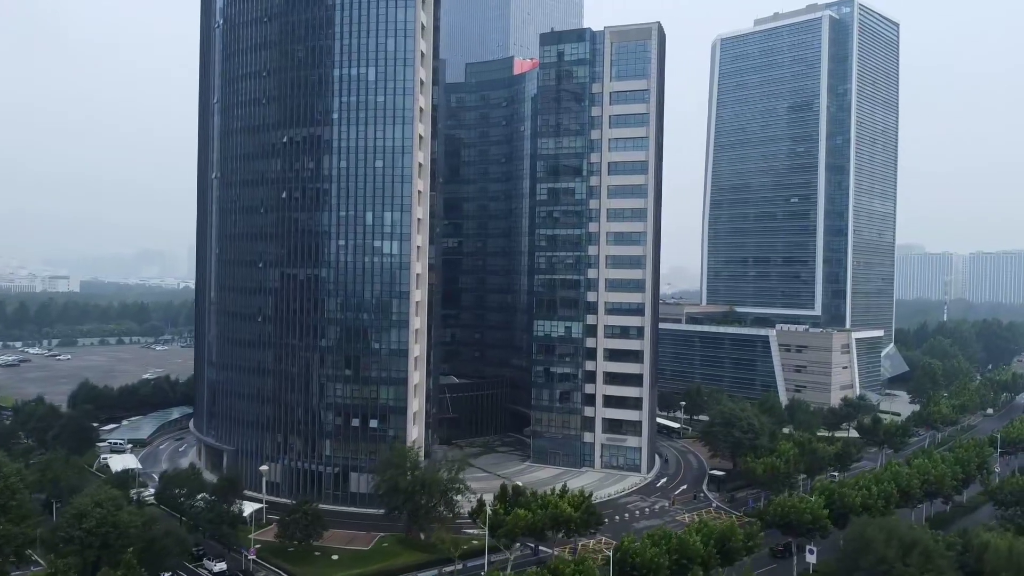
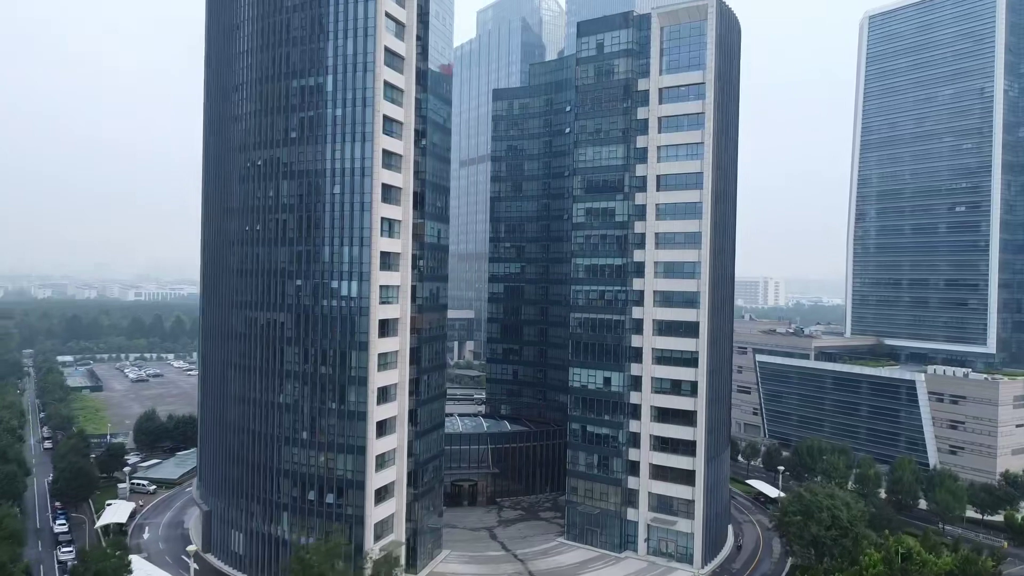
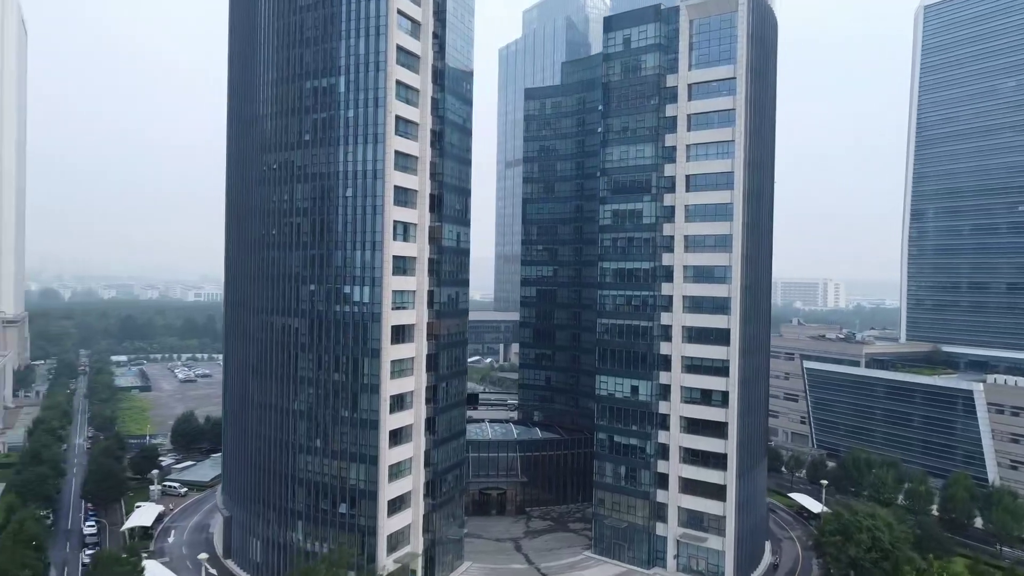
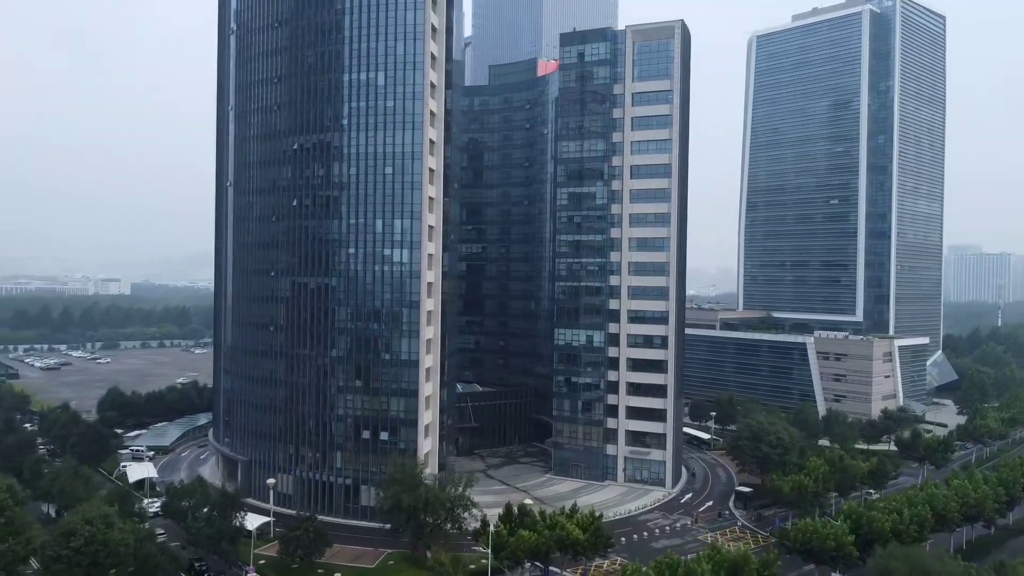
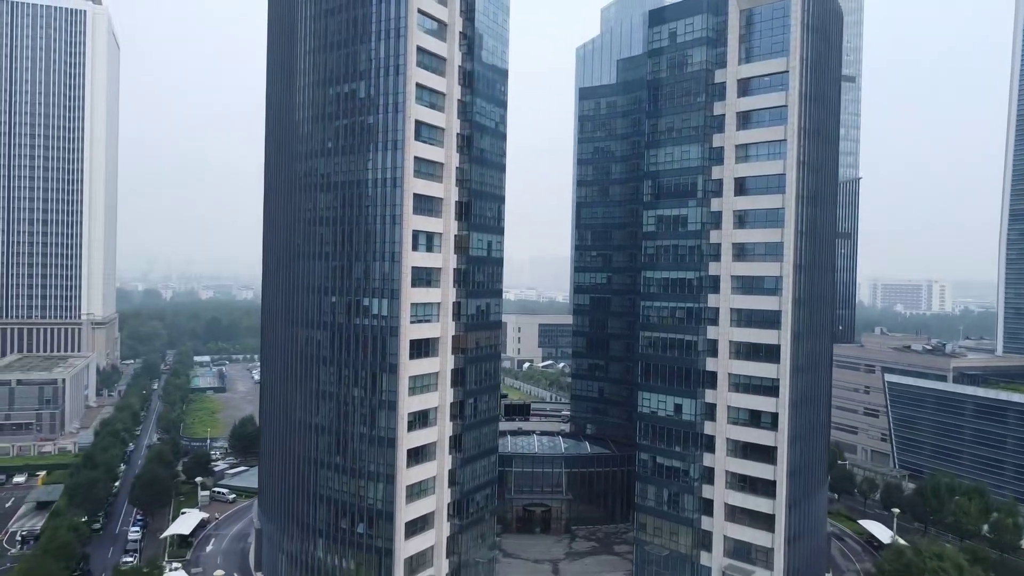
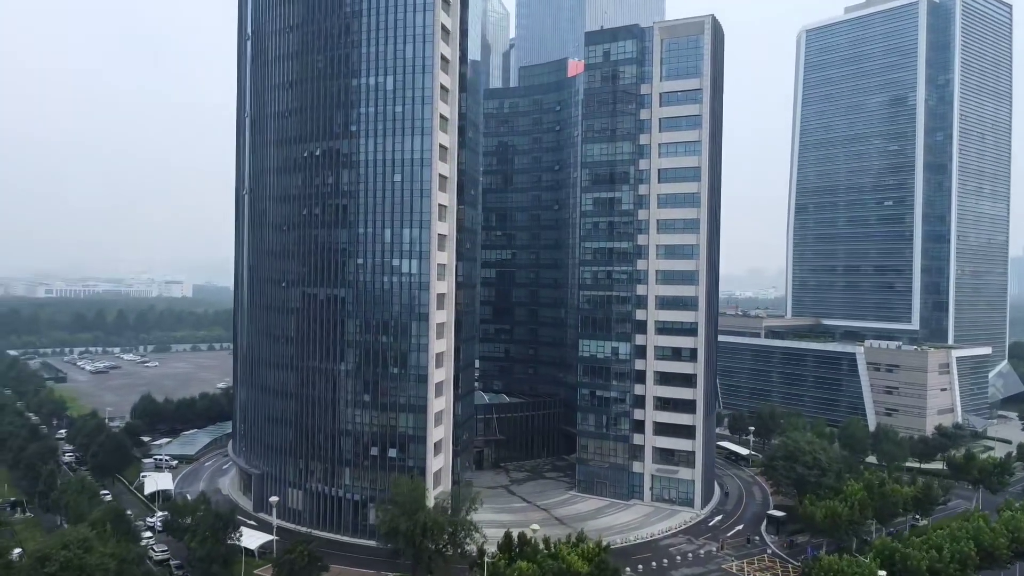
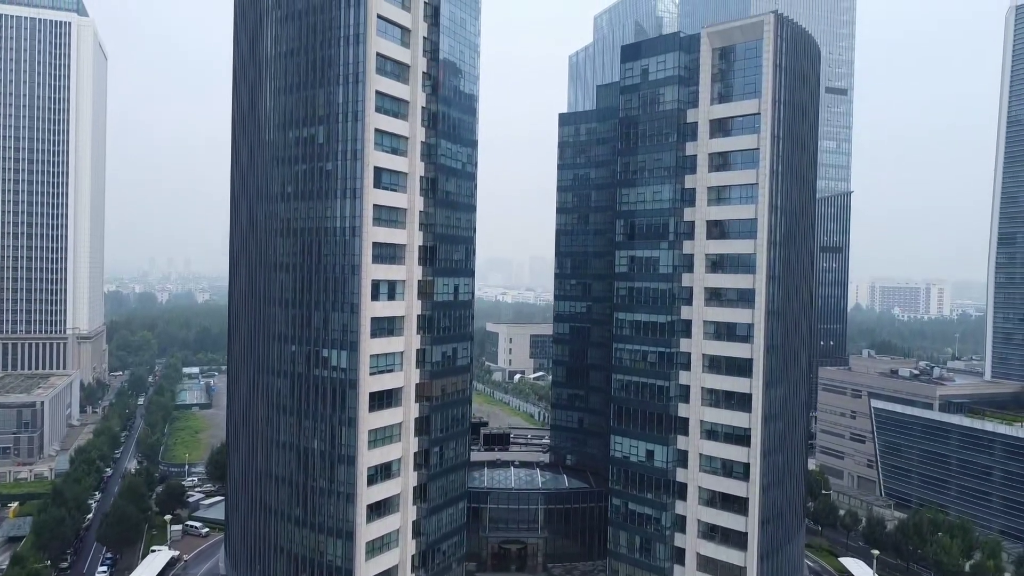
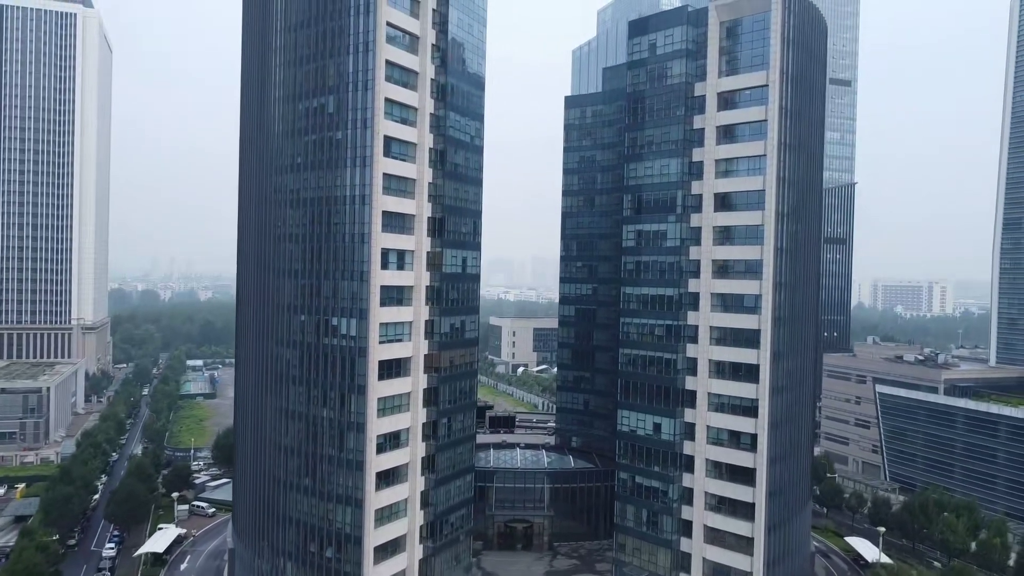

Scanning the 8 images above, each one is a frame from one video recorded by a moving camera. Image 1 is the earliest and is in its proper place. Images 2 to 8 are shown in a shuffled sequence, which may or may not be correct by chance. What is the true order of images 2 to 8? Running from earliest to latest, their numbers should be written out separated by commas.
4, 6, 2, 3, 5, 8, 7
